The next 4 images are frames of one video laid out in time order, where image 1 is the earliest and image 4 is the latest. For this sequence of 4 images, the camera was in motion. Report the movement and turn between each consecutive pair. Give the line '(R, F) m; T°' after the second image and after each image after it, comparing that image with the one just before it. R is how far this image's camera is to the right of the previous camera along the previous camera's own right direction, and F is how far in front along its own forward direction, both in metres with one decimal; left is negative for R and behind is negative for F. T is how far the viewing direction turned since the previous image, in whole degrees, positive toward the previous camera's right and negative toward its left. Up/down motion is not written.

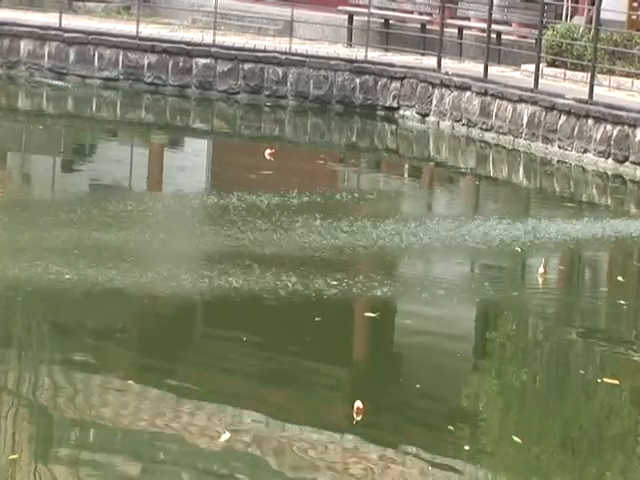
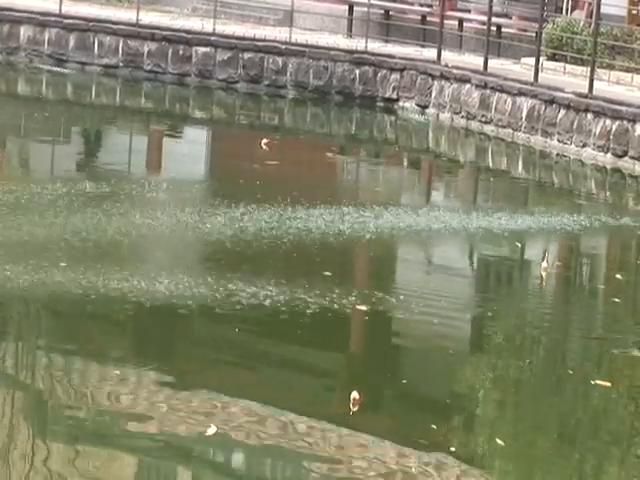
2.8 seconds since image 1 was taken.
(+0.1, 0.0) m; 0°
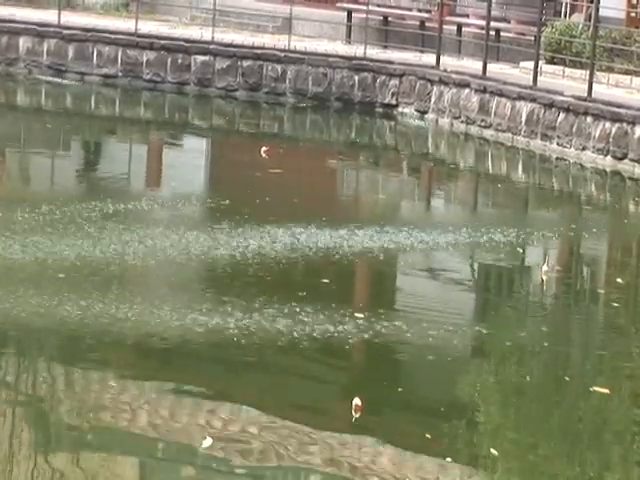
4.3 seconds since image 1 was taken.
(0.0, 0.0) m; 0°
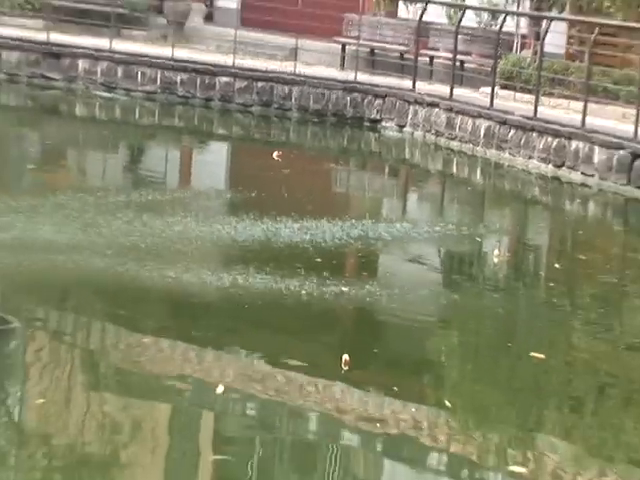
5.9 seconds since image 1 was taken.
(+0.2, -2.1) m; -1°
